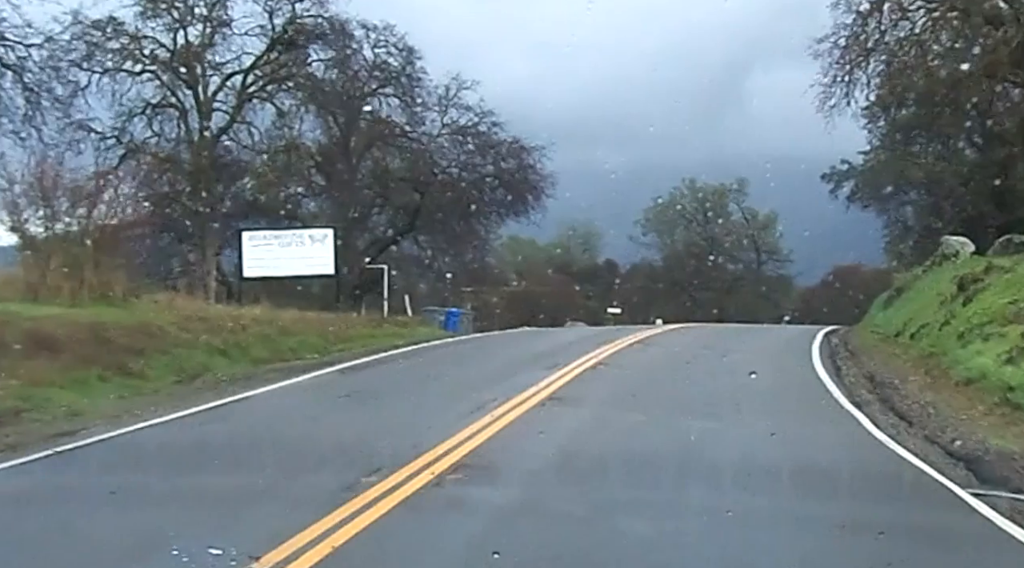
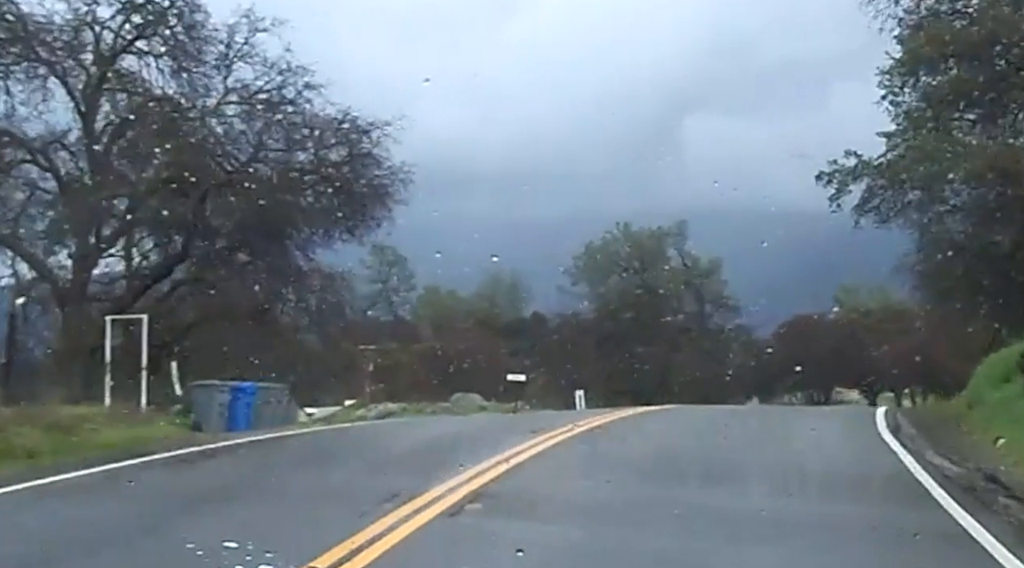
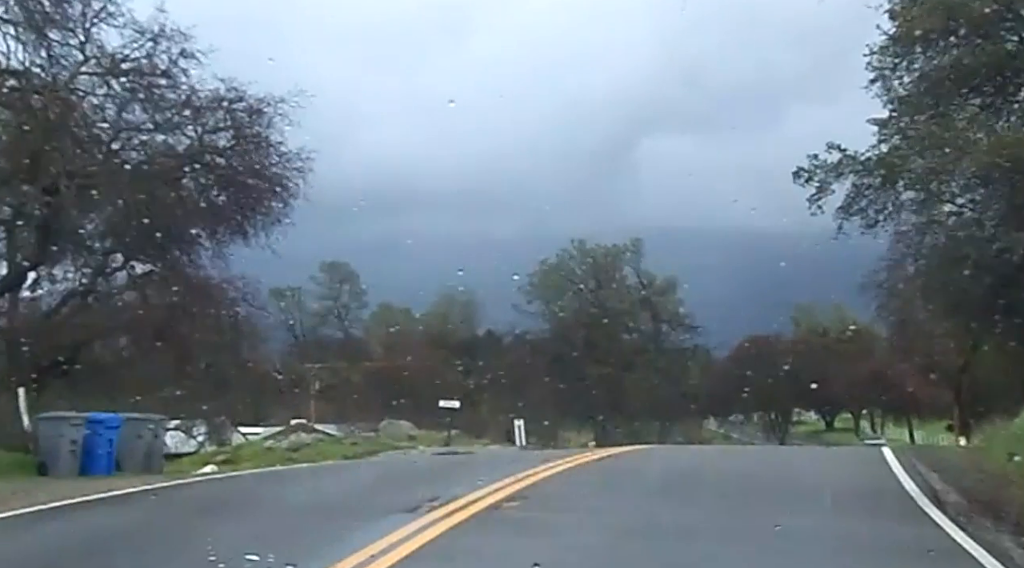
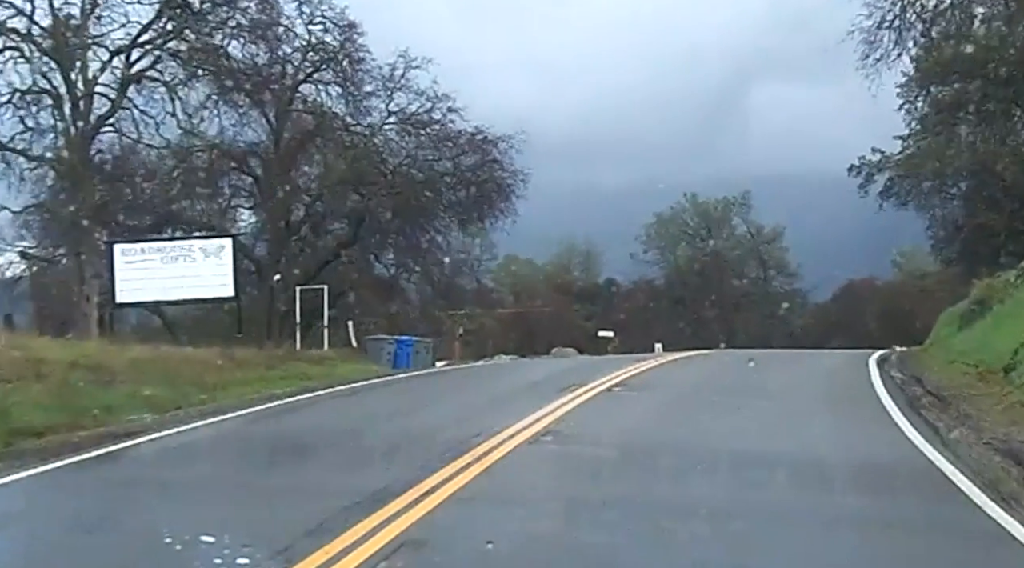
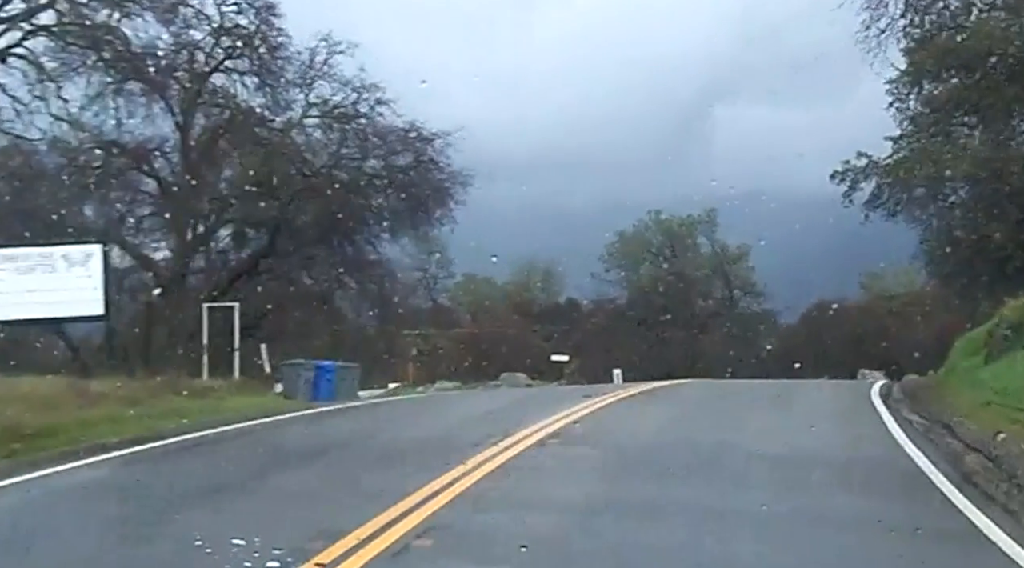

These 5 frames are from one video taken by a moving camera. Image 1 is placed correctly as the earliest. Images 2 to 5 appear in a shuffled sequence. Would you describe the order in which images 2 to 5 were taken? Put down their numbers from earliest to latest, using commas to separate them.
4, 5, 2, 3
